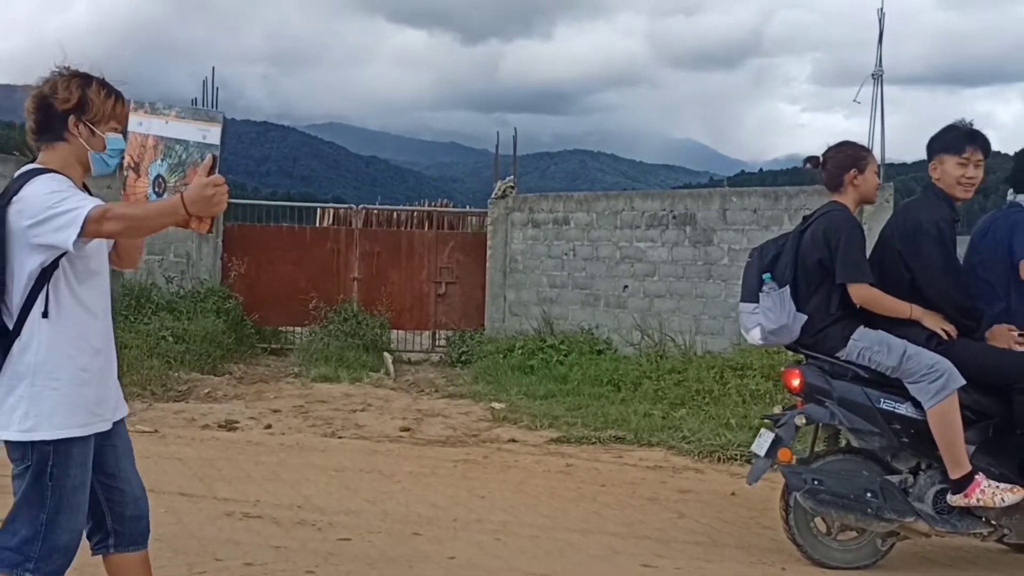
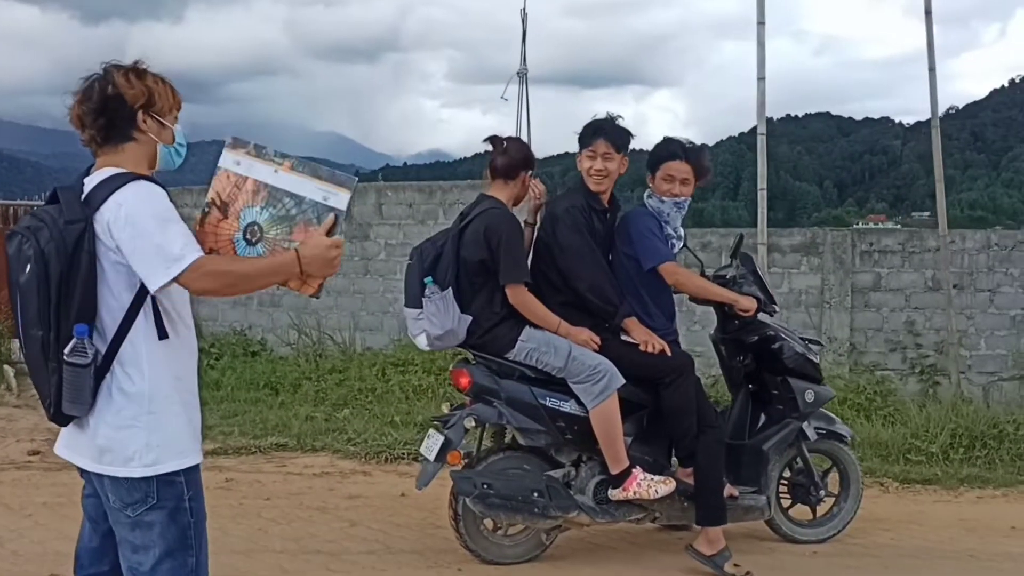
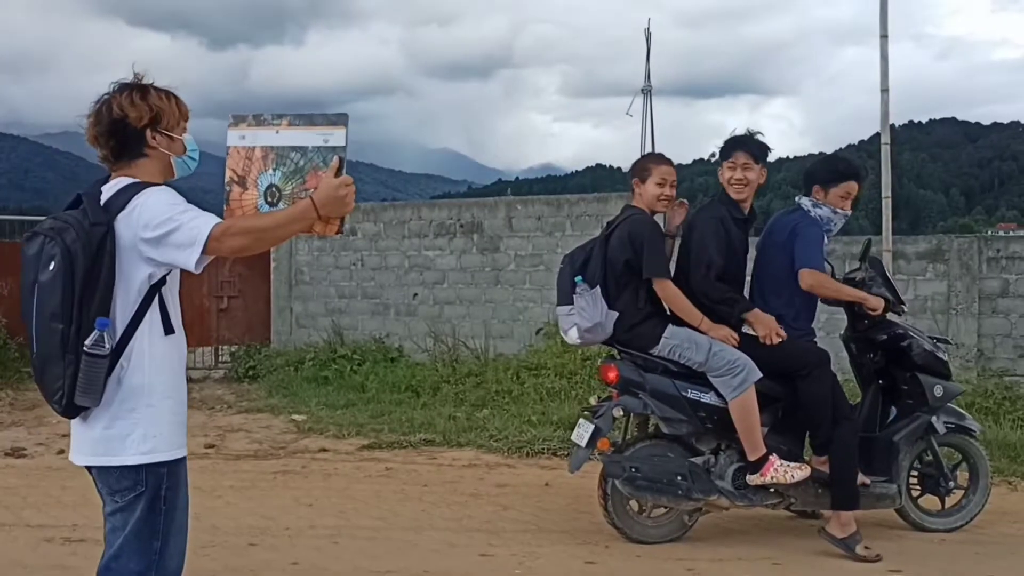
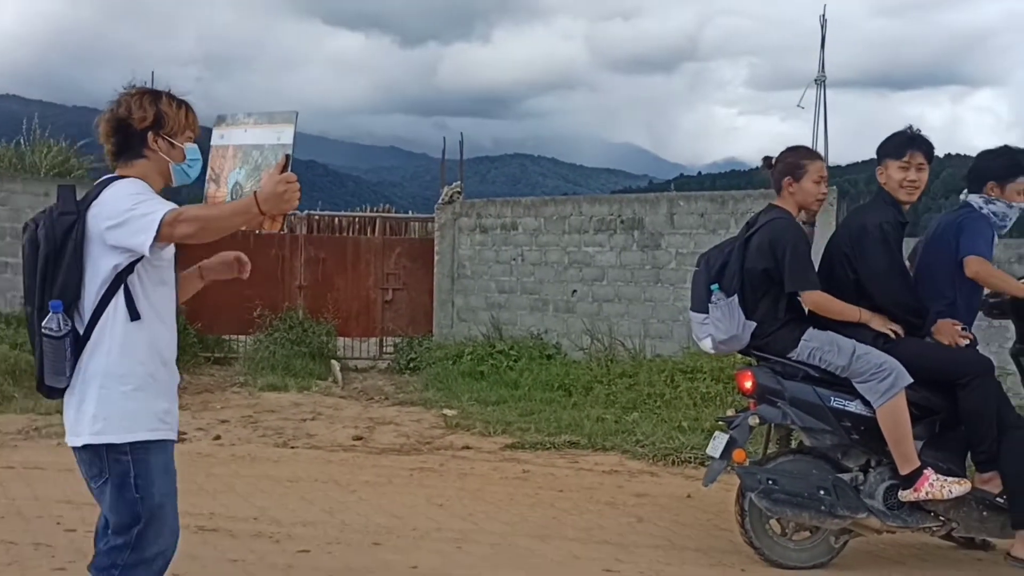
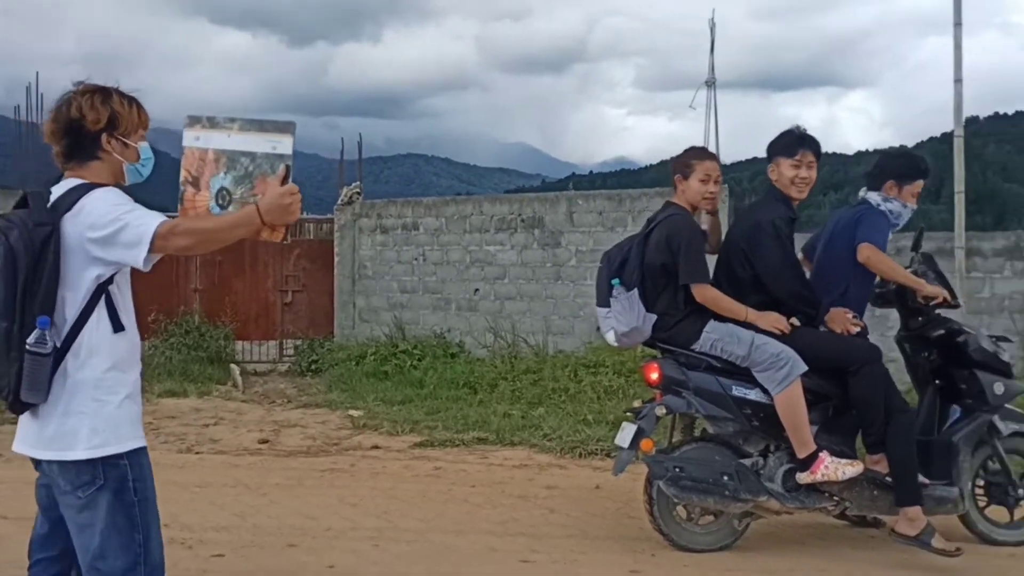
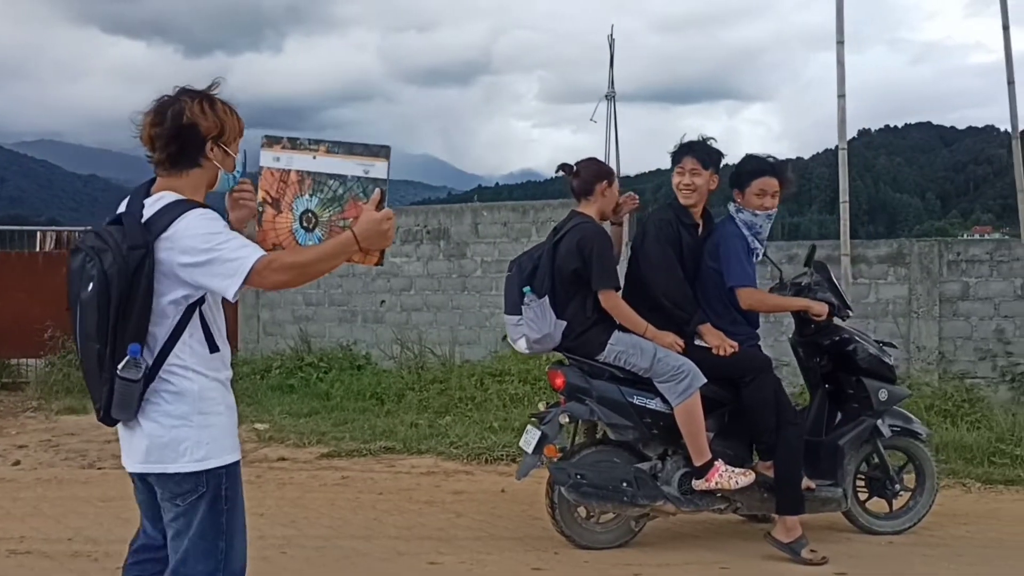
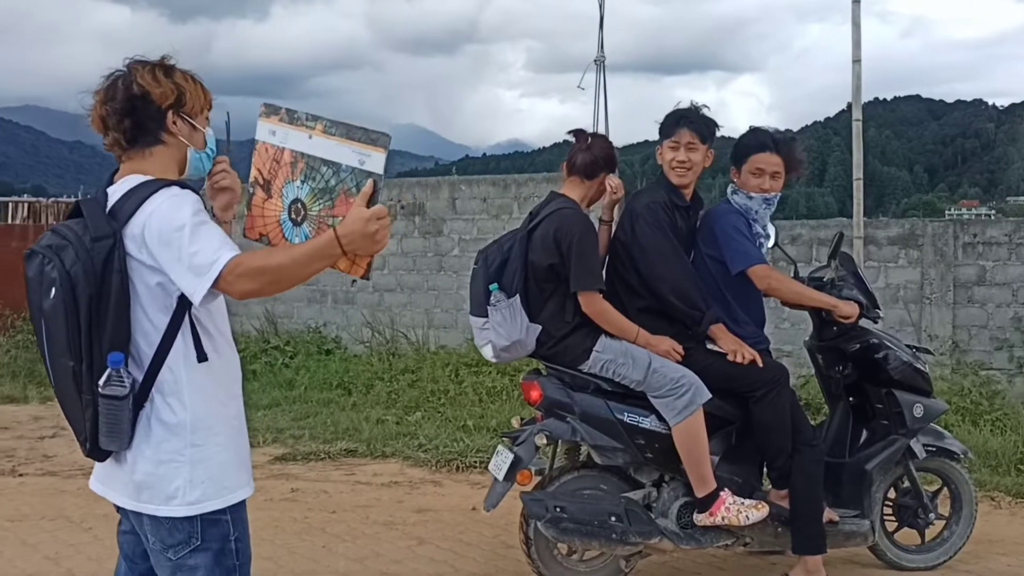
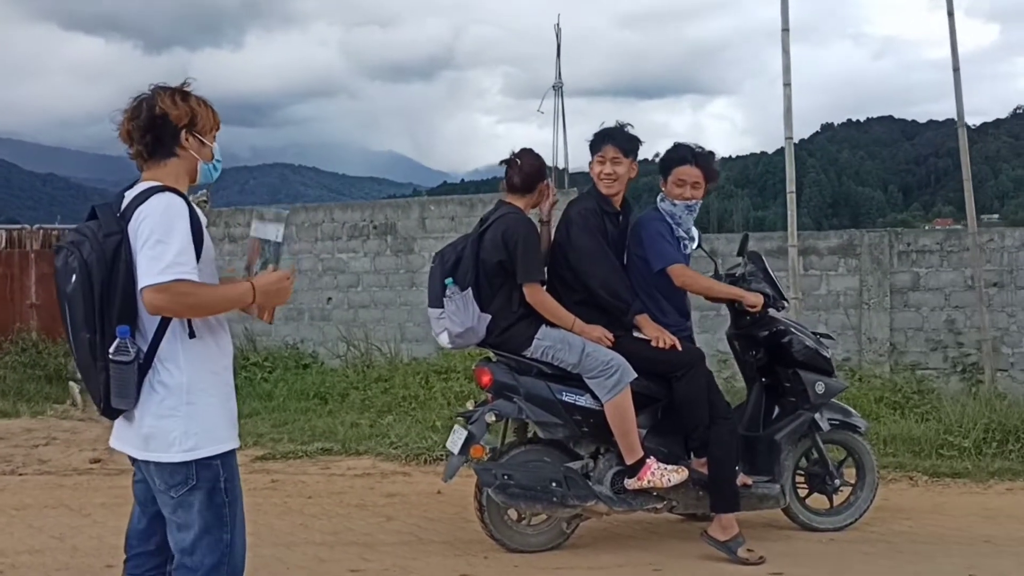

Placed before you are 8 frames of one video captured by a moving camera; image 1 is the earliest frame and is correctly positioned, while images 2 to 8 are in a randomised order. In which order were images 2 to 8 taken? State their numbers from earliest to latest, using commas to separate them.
4, 5, 3, 6, 8, 2, 7
